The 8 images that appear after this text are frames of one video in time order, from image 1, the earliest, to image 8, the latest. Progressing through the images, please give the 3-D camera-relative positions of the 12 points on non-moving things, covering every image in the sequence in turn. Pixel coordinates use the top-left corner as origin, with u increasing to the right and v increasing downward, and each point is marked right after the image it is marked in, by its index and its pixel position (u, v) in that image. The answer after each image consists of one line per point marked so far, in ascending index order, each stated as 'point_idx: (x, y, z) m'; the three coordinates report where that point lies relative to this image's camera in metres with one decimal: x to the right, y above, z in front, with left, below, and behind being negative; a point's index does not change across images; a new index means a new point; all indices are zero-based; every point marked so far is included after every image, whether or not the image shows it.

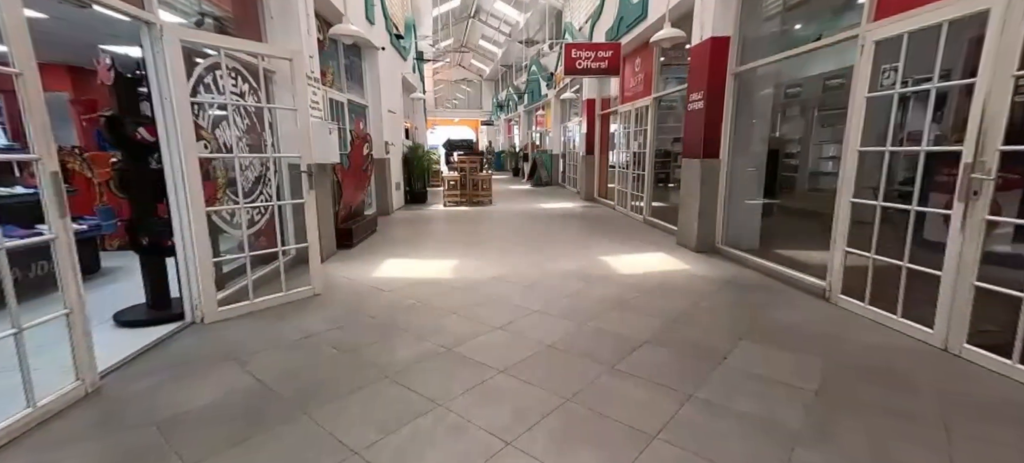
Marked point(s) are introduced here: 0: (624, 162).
0: (+2.1, +1.3, +8.4) m
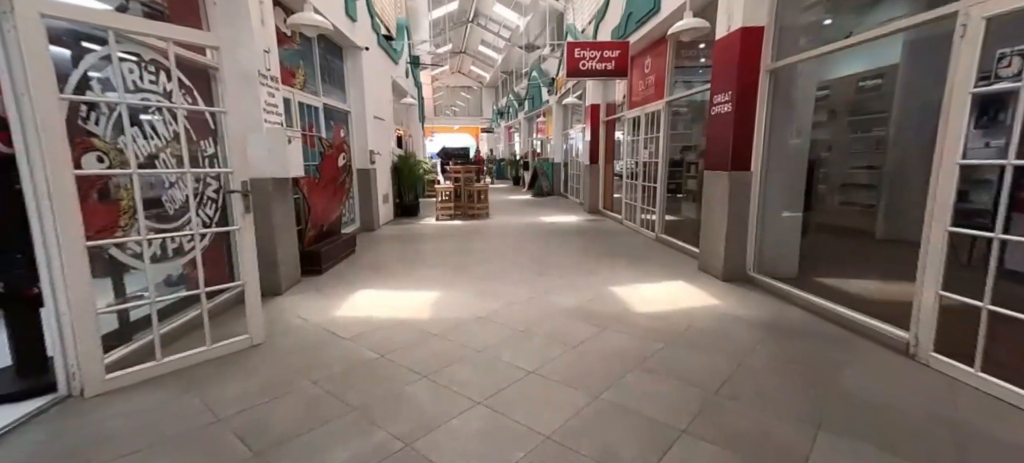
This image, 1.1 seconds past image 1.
0: (+2.1, +1.0, +7.7) m
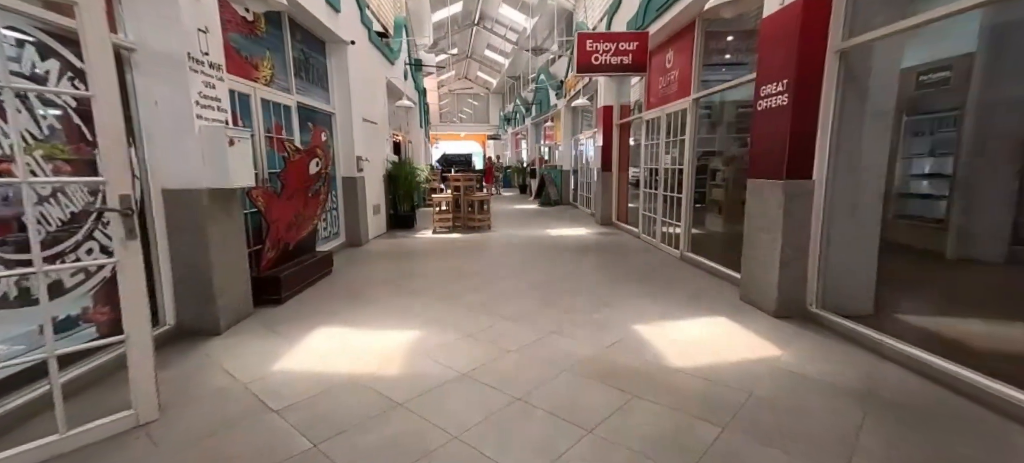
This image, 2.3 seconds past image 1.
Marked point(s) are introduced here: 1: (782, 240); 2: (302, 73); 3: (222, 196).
0: (+2.1, +0.8, +6.9) m
1: (+2.0, -0.1, +3.2) m
2: (-2.5, +1.9, +5.2) m
3: (-2.0, +0.2, +3.1) m
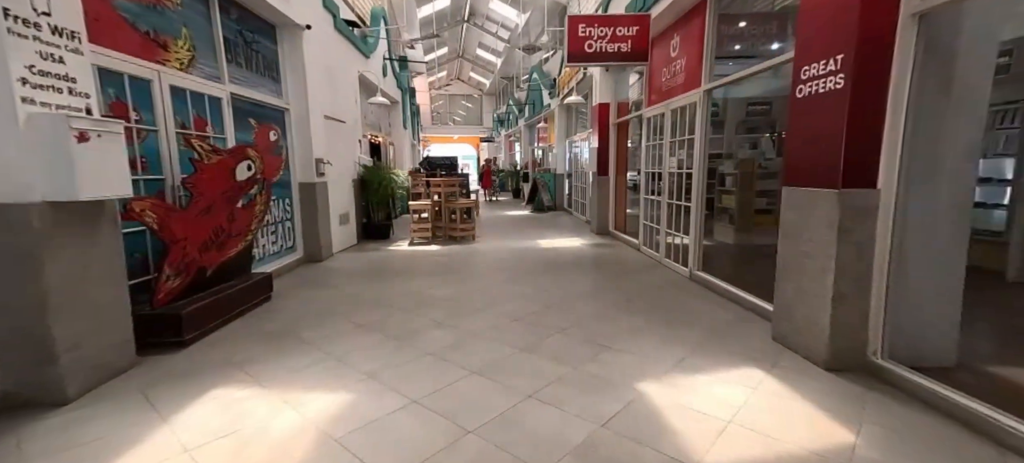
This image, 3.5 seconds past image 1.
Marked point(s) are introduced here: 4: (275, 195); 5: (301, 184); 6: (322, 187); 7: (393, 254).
0: (+1.9, +0.6, +6.1) m
1: (+1.8, -0.2, +2.4) m
2: (-2.7, +1.7, +4.4) m
3: (-2.2, +0.1, +2.2) m
4: (-2.7, +0.4, +5.0) m
5: (-2.7, +0.6, +5.6) m
6: (-2.5, +0.6, +5.8) m
7: (-1.8, -0.3, +6.6) m
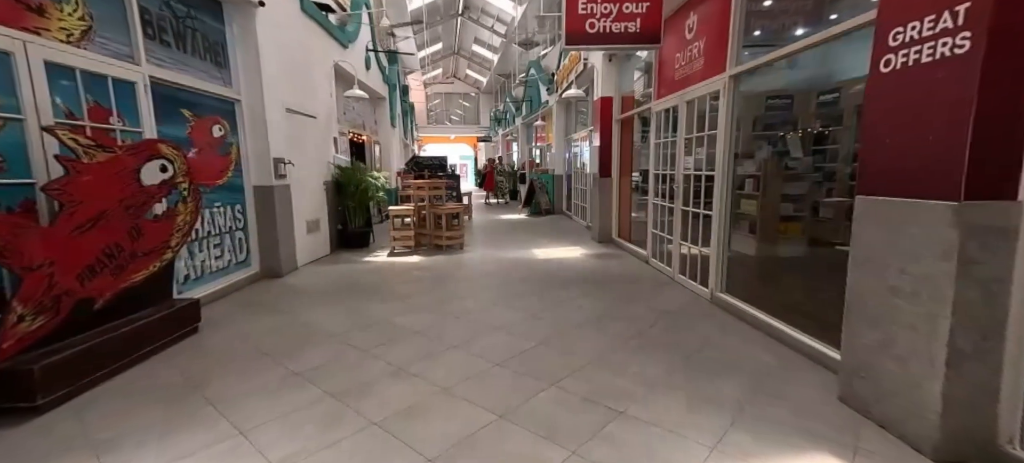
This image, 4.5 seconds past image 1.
0: (+1.8, +0.5, +5.3) m
1: (+1.6, -0.3, +1.6) m
2: (-2.8, +1.6, +3.7) m
3: (-2.3, 0.0, +1.5) m
4: (-2.8, +0.3, +4.3) m
5: (-2.8, +0.5, +4.8) m
6: (-2.6, +0.5, +5.0) m
7: (-1.9, -0.4, +5.8) m
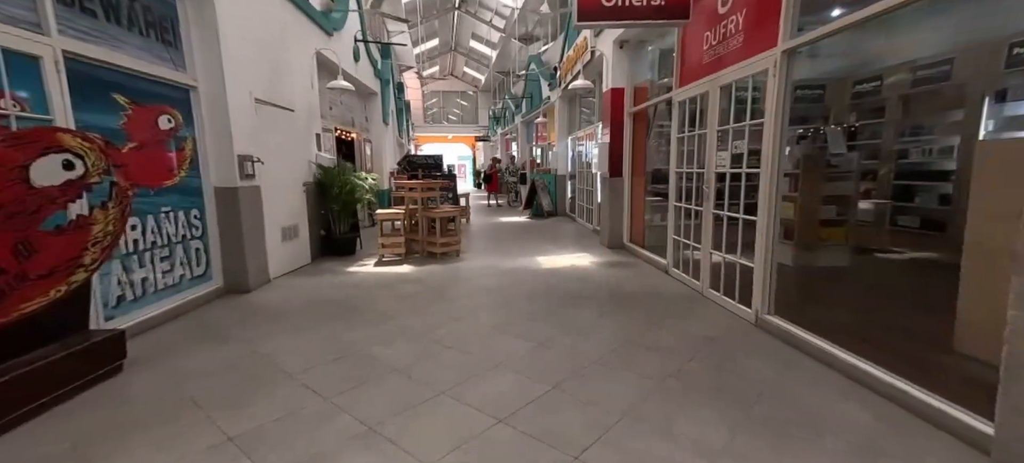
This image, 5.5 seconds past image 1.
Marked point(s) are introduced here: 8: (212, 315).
0: (+1.8, +0.4, +4.6) m
1: (+1.7, -0.4, +1.0) m
2: (-2.8, +1.5, +3.0) m
3: (-2.3, -0.1, +0.8) m
4: (-2.8, +0.2, +3.6) m
5: (-2.7, +0.4, +4.1) m
6: (-2.6, +0.4, +4.3) m
7: (-1.9, -0.5, +5.1) m
8: (-2.5, -0.7, +3.6) m
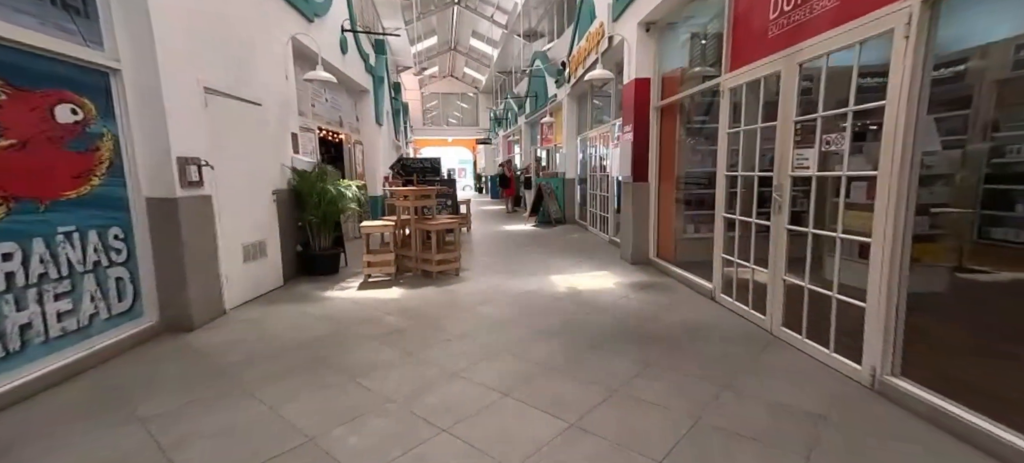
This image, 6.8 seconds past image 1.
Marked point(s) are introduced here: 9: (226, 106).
0: (+1.9, +0.3, +3.7) m
1: (+1.8, -0.5, +0.1) m
2: (-2.7, +1.4, +2.1) m
3: (-2.2, -0.2, -0.1) m
4: (-2.7, +0.1, +2.7) m
5: (-2.6, +0.2, +3.2) m
6: (-2.5, +0.2, +3.4) m
7: (-1.7, -0.7, +4.2) m
8: (-2.4, -0.8, +2.7) m
9: (-2.5, +1.1, +4.0) m
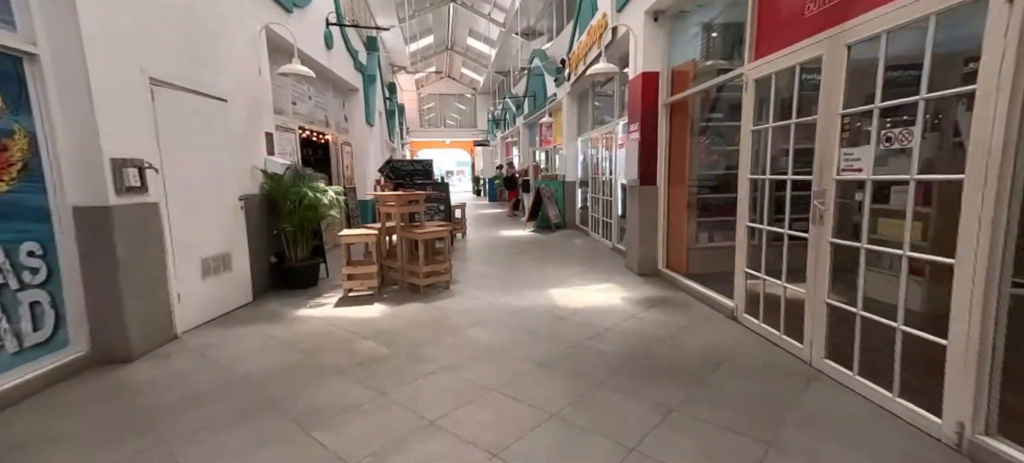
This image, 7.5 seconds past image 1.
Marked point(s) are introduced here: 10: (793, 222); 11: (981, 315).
0: (+1.9, +0.2, +3.3) m
1: (+1.7, -0.6, -0.4) m
2: (-2.7, +1.3, +1.6) m
3: (-2.2, -0.3, -0.6) m
4: (-2.7, 0.0, +2.2) m
5: (-2.7, +0.1, +2.7) m
6: (-2.5, +0.1, +2.9) m
7: (-1.8, -0.8, +3.7) m
8: (-2.4, -0.9, +2.2) m
9: (-2.6, +1.0, +3.5) m
10: (+1.9, +0.1, +3.0) m
11: (+1.9, -0.3, +1.9) m
